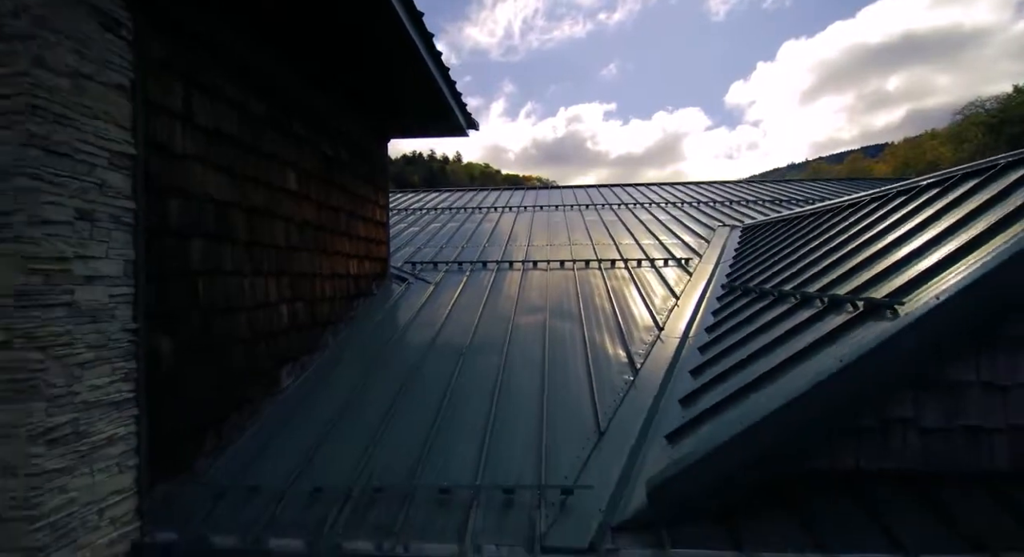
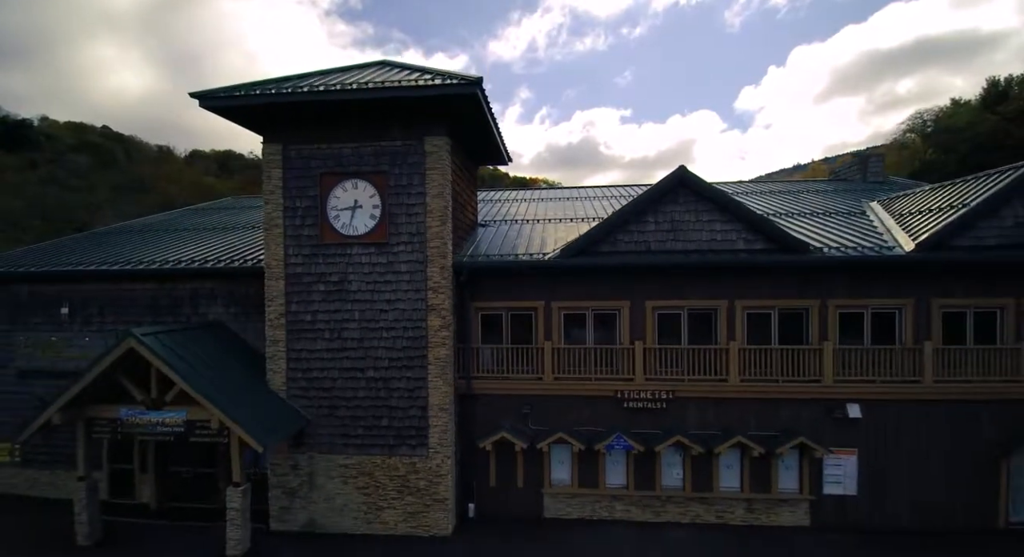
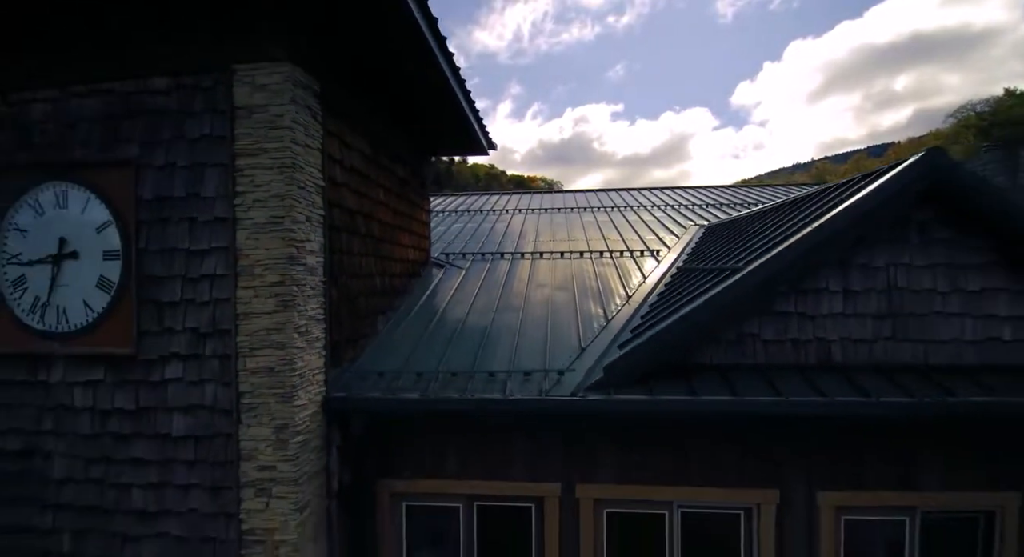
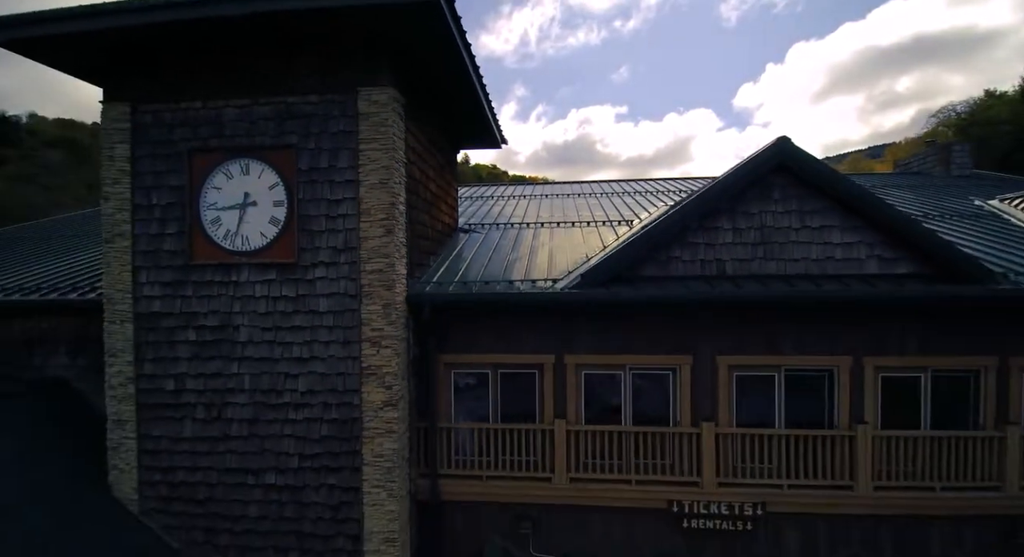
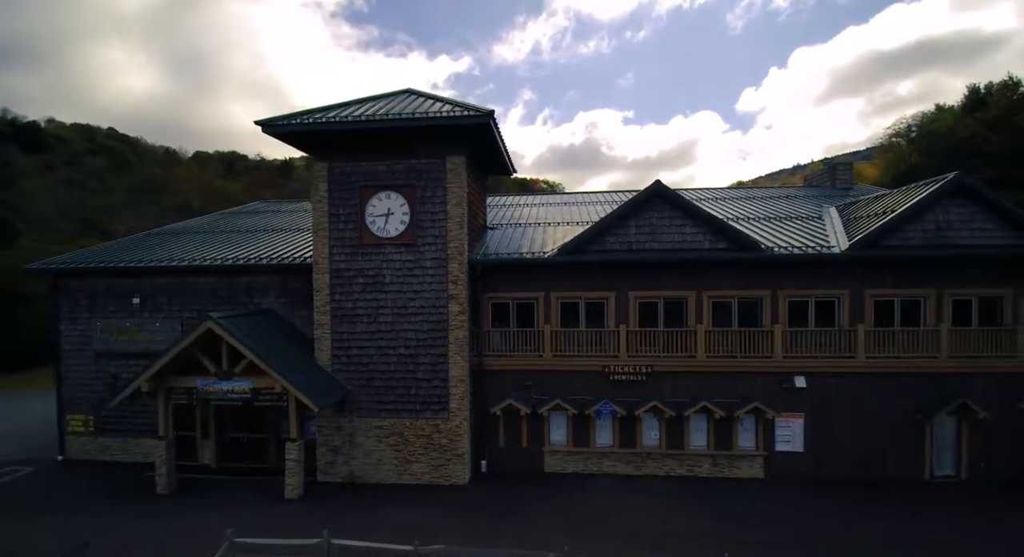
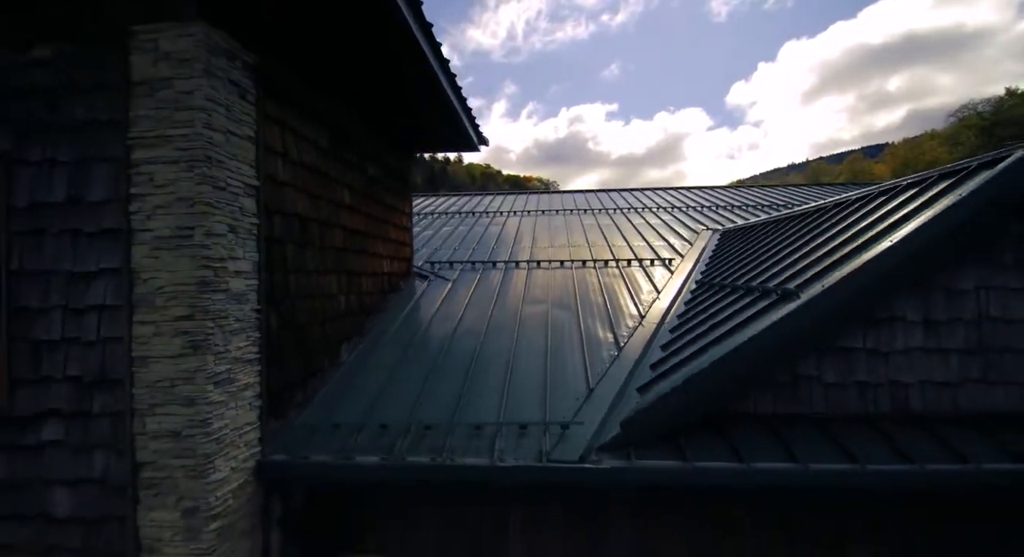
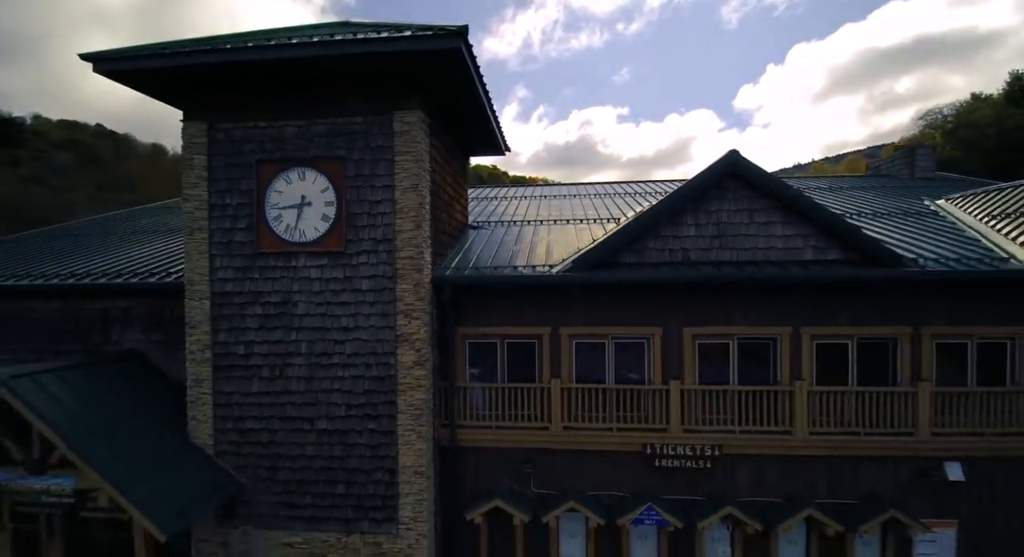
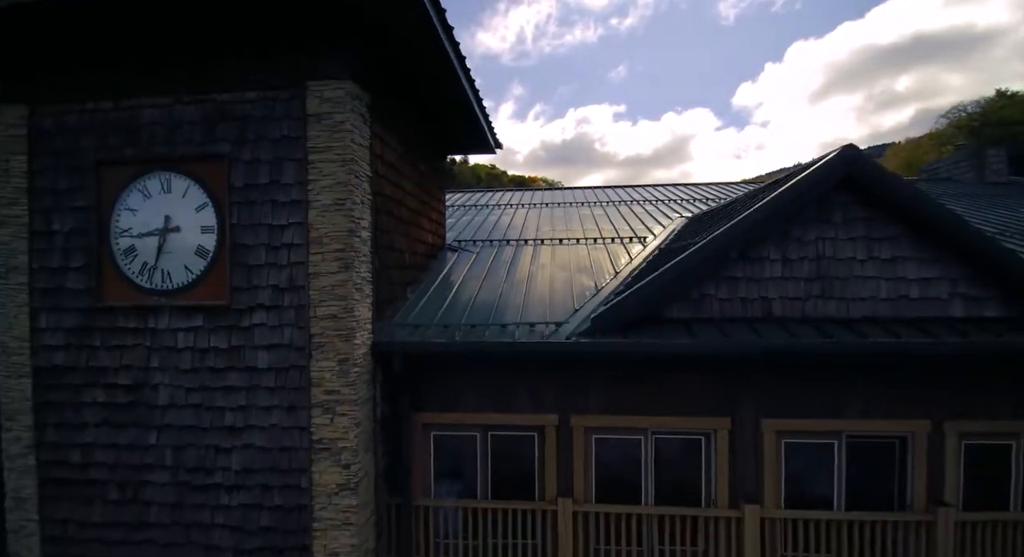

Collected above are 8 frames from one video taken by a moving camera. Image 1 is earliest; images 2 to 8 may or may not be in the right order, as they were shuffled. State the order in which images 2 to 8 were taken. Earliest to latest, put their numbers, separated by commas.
6, 3, 8, 4, 7, 2, 5
